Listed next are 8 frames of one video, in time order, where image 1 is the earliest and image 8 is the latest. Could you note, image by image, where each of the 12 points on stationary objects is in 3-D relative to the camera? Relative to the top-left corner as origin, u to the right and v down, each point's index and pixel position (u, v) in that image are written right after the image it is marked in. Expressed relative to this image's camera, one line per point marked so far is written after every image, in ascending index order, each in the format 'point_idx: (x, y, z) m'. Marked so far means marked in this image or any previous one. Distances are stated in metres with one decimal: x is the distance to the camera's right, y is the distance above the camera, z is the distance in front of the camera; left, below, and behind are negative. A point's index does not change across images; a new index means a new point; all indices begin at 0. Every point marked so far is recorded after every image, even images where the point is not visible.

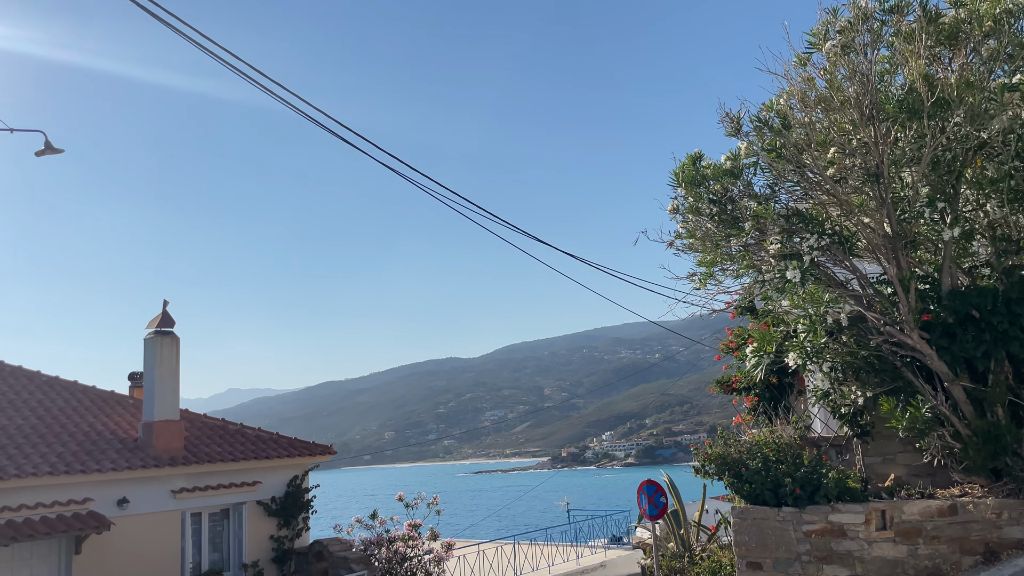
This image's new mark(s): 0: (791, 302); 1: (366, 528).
0: (+2.3, -0.1, +6.6) m
1: (-1.9, -3.2, +10.9) m
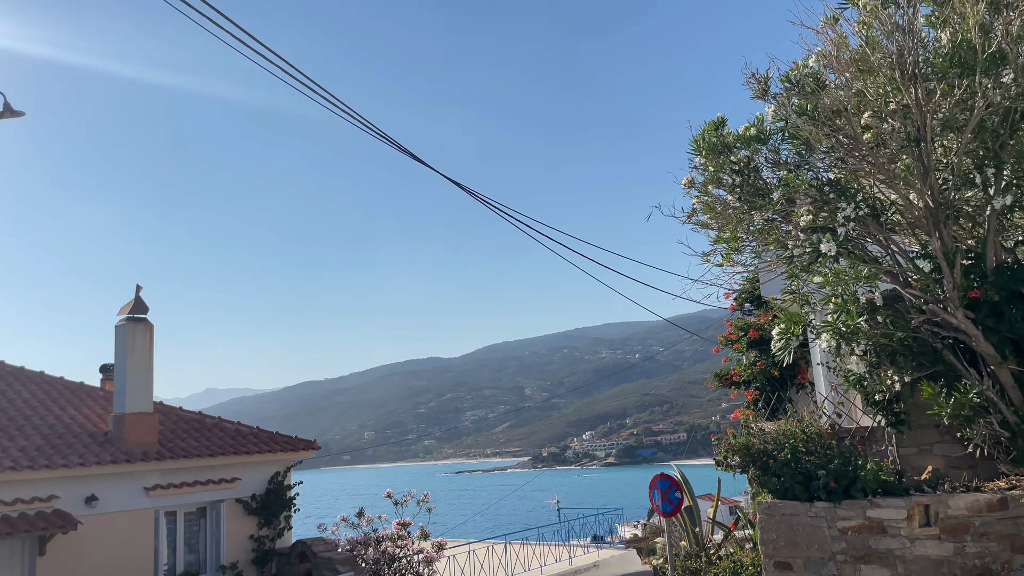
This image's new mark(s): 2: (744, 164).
0: (+2.3, +0.1, +6.1) m
1: (-2.0, -3.0, +10.3) m
2: (+1.8, +1.0, +6.4) m
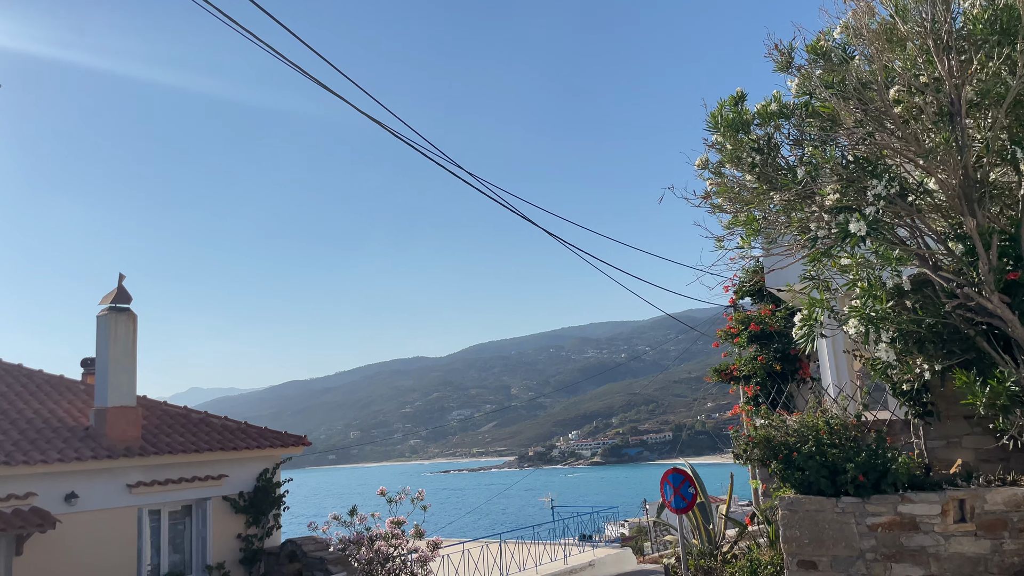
0: (+2.4, +0.2, +5.8) m
1: (-2.0, -2.9, +9.9) m
2: (+1.9, +1.1, +6.1) m
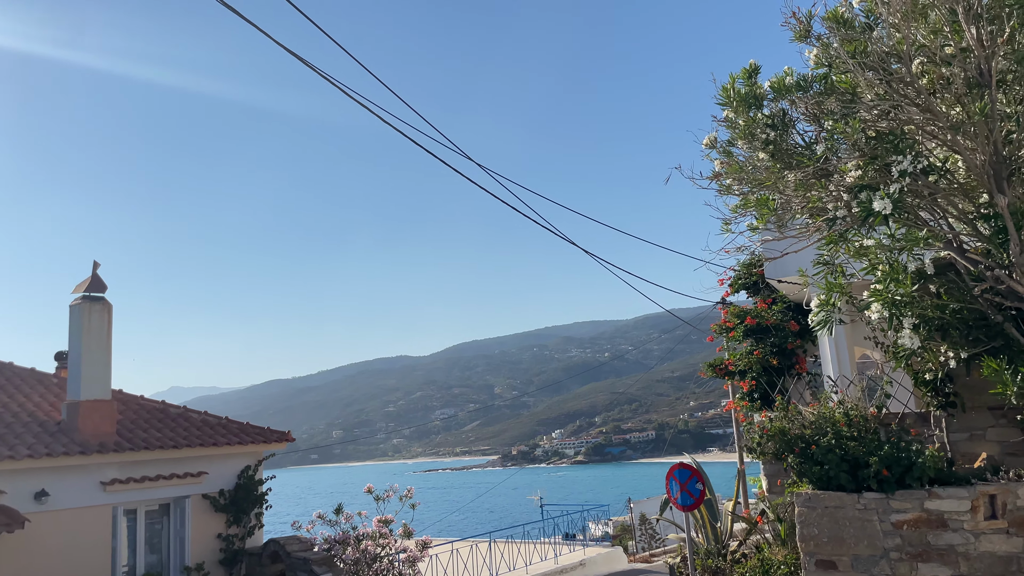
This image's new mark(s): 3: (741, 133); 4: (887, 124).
0: (+2.4, +0.3, +5.5) m
1: (-2.1, -2.7, +9.5) m
2: (+1.9, +1.2, +5.7) m
3: (+1.7, +1.2, +6.1) m
4: (+2.4, +1.1, +5.4) m
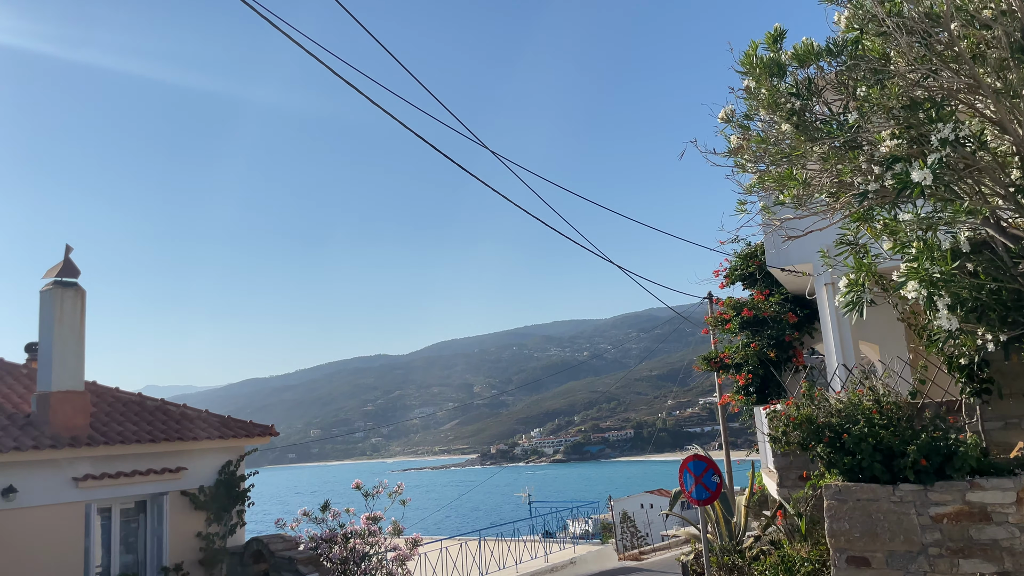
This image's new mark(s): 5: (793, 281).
0: (+2.4, +0.4, +5.2) m
1: (-2.2, -2.6, +9.1) m
2: (+1.9, +1.3, +5.4) m
3: (+1.8, +1.3, +5.7) m
4: (+2.5, +1.2, +5.0) m
5: (+3.7, +0.1, +10.8) m
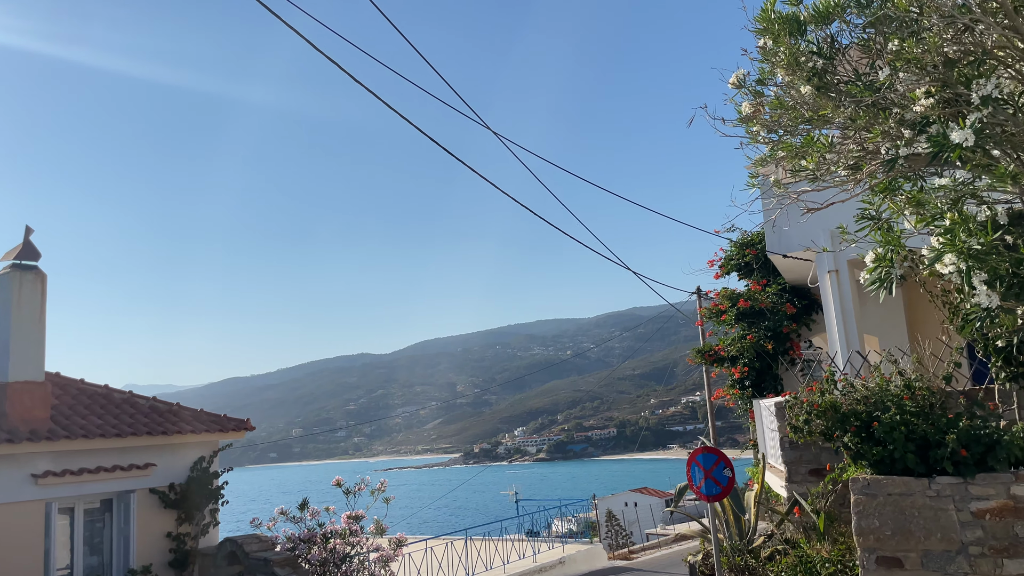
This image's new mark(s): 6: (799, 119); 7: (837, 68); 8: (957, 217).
0: (+2.4, +0.6, +4.8) m
1: (-2.3, -2.4, +8.5) m
2: (+1.9, +1.5, +5.0) m
3: (+1.8, +1.5, +5.3) m
4: (+2.5, +1.3, +4.6) m
5: (+3.6, +0.2, +10.4) m
6: (+1.8, +1.0, +5.3) m
7: (+2.0, +1.4, +5.1) m
8: (+2.4, +0.4, +4.6) m
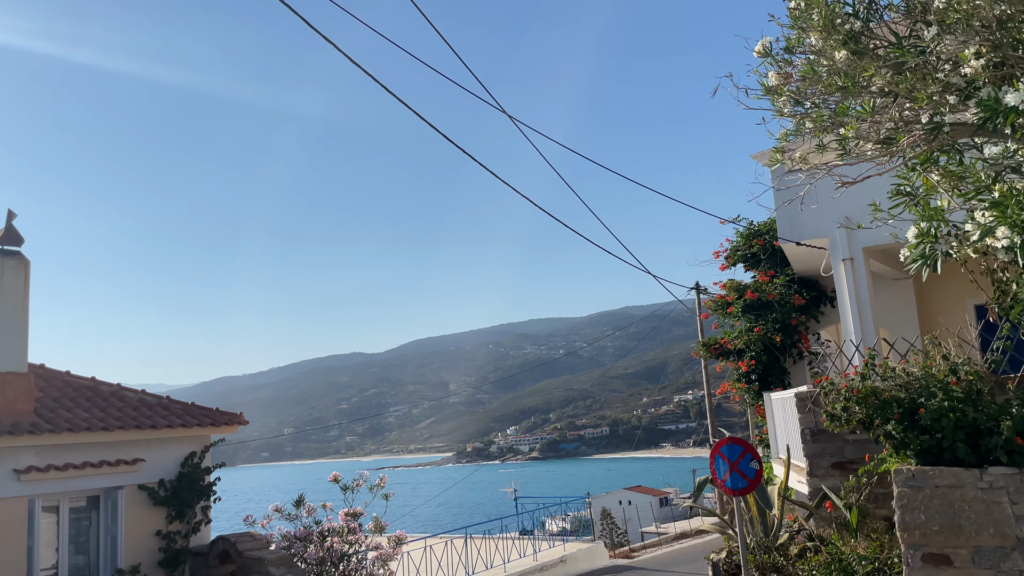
0: (+2.5, +0.7, +4.5) m
1: (-2.2, -2.3, +8.2) m
2: (+2.0, +1.6, +4.6) m
3: (+1.8, +1.6, +5.0) m
4: (+2.6, +1.4, +4.3) m
5: (+3.6, +0.4, +10.1) m
6: (+1.9, +1.2, +4.9) m
7: (+2.1, +1.5, +4.8) m
8: (+2.5, +0.5, +4.2) m
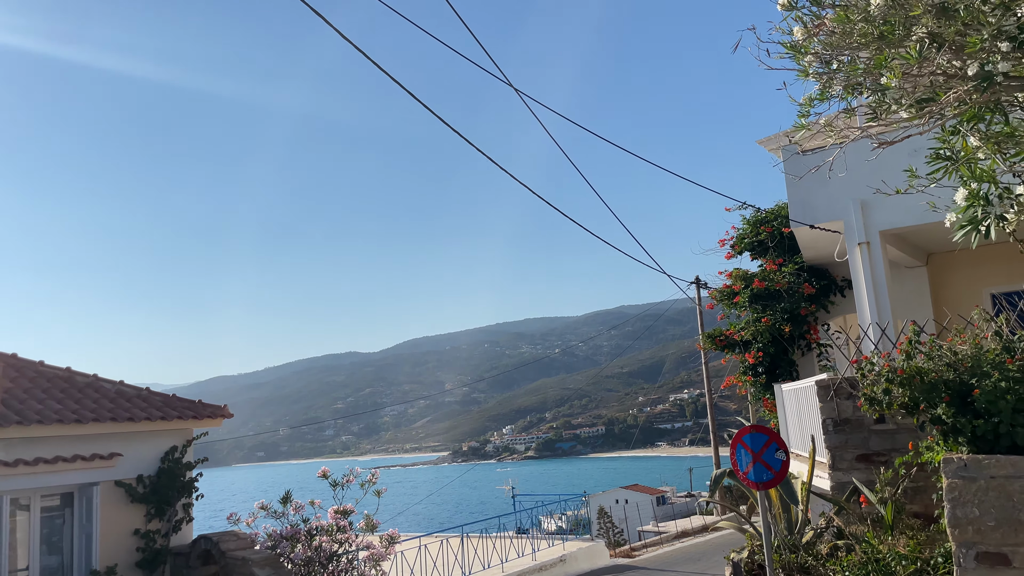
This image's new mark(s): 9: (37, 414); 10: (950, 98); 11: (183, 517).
0: (+2.5, +0.8, +4.0) m
1: (-2.2, -2.2, +7.7) m
2: (+2.0, +1.7, +4.2) m
3: (+1.8, +1.7, +4.5) m
4: (+2.6, +1.6, +3.9) m
5: (+3.6, +0.5, +9.7) m
6: (+1.9, +1.3, +4.5) m
7: (+2.1, +1.6, +4.3) m
8: (+2.5, +0.7, +3.8) m
9: (-4.3, -1.1, +7.5) m
10: (+2.3, +1.0, +4.4) m
11: (-3.4, -2.4, +8.5) m
